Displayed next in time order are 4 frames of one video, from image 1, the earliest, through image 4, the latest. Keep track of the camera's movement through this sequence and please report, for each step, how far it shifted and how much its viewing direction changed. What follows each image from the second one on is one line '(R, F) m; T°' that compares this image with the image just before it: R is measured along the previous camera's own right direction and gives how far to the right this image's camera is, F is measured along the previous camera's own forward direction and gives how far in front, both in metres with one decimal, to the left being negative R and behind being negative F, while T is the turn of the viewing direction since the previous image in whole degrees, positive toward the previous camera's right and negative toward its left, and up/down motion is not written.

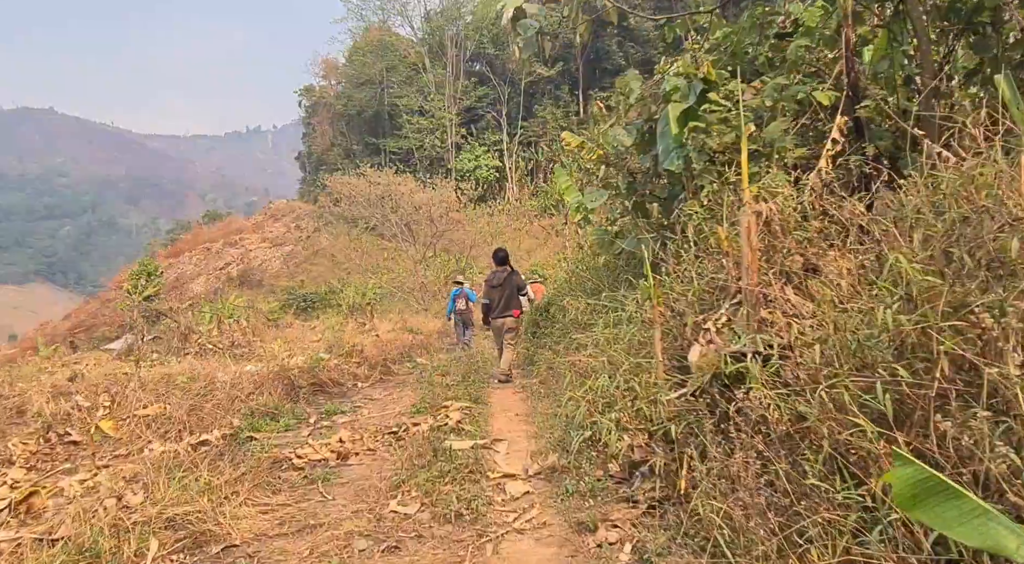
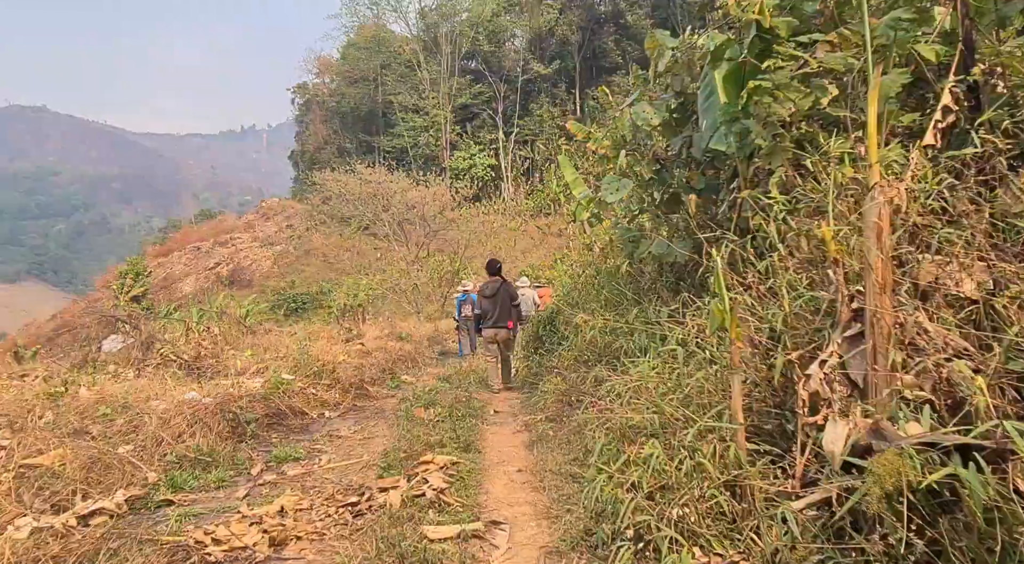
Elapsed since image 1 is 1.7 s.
(0.0, +1.3) m; 0°
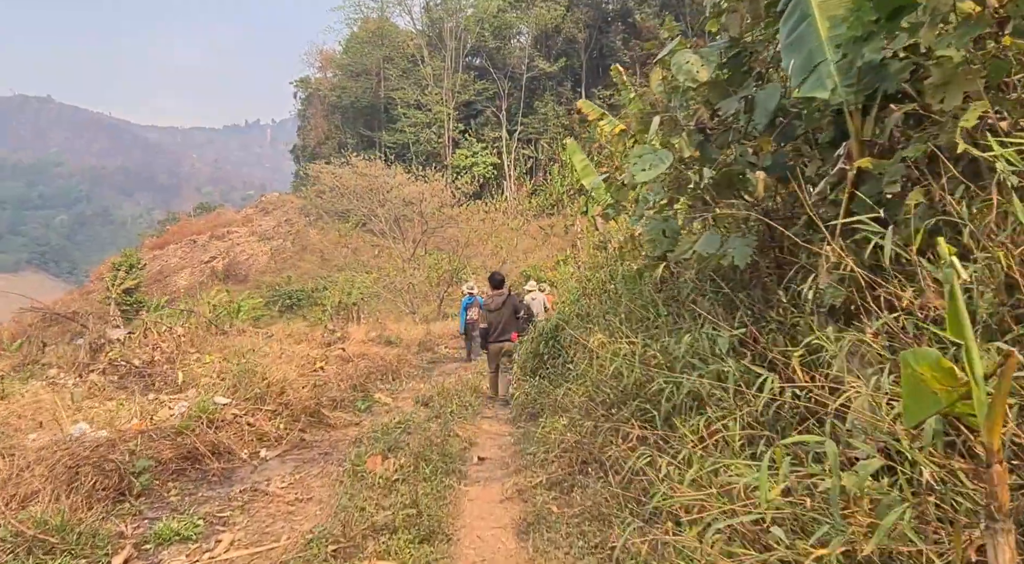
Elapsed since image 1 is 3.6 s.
(0.0, +1.5) m; 0°
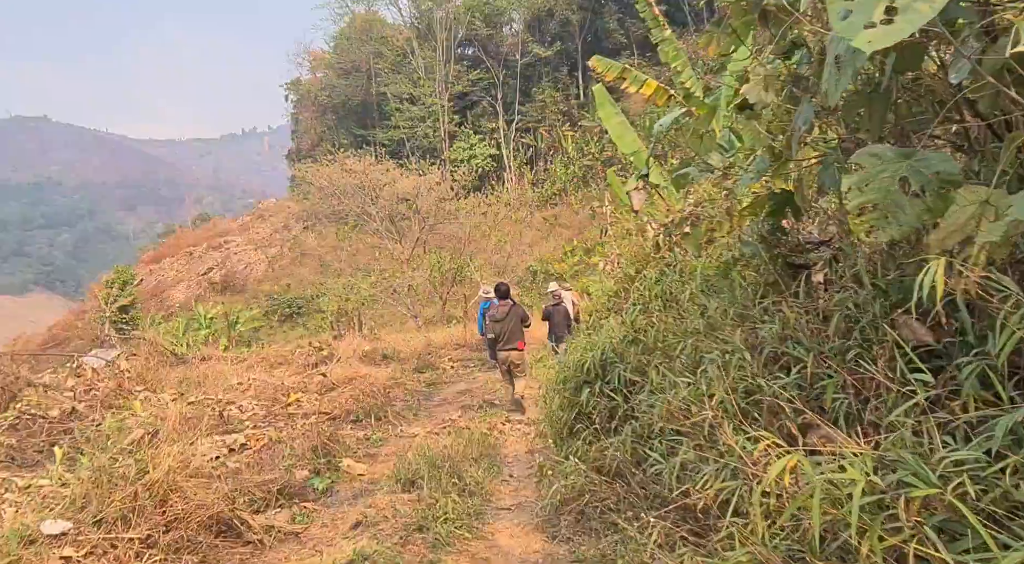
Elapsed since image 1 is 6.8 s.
(-0.1, +2.4) m; 0°
